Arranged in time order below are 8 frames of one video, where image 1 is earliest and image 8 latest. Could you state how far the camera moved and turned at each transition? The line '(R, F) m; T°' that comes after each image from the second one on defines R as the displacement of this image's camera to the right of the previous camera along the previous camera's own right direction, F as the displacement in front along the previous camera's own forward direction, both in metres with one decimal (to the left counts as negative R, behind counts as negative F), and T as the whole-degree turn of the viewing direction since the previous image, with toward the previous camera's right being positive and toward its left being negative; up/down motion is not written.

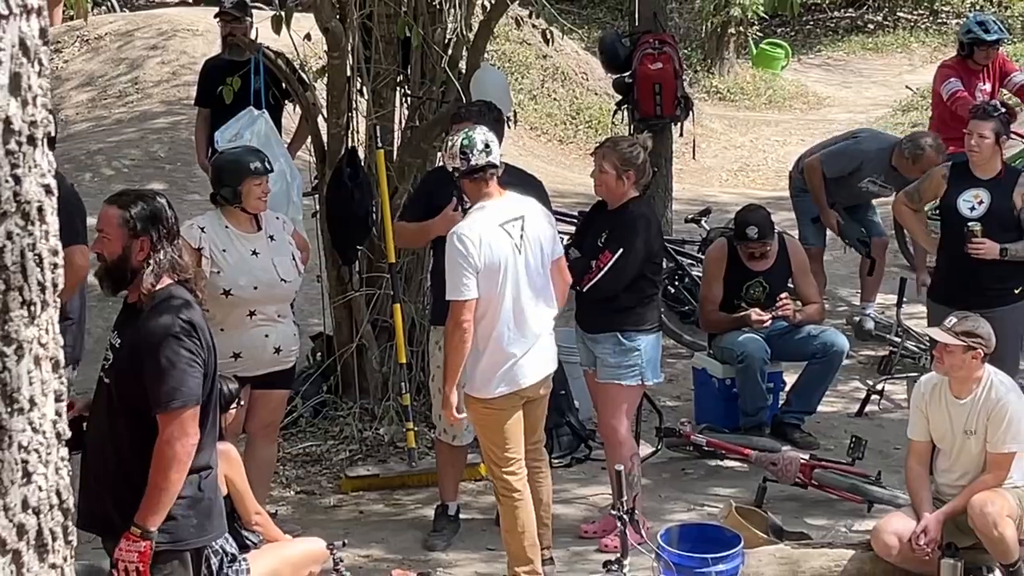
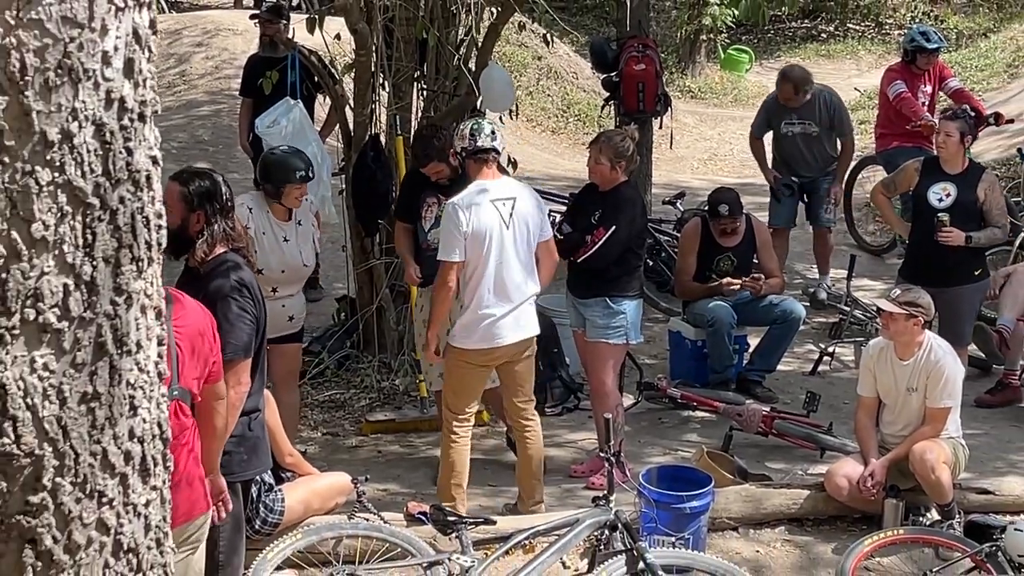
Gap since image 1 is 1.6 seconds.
(-0.1, -0.7) m; +1°
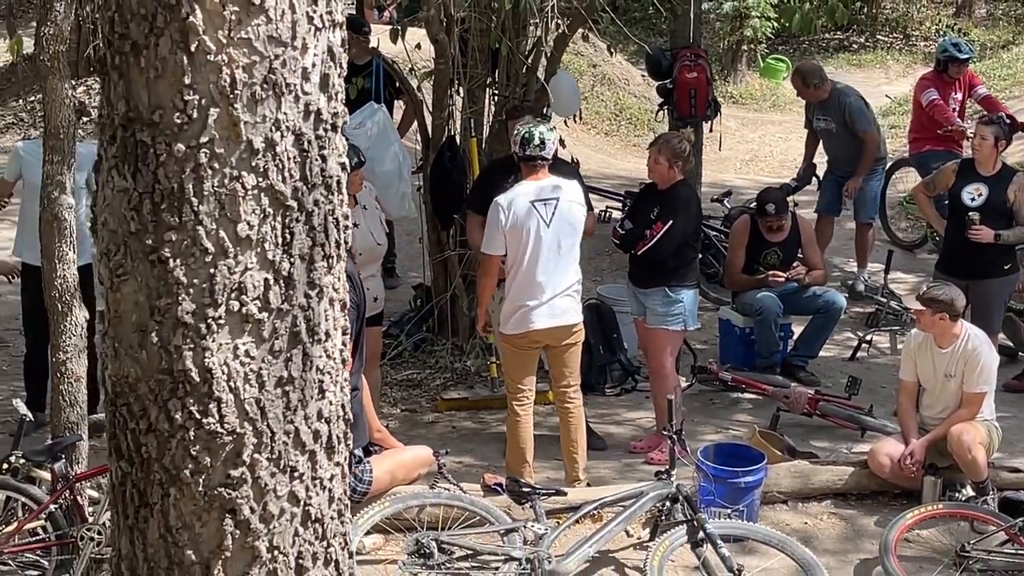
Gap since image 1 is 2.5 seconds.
(-0.4, -0.4) m; +1°
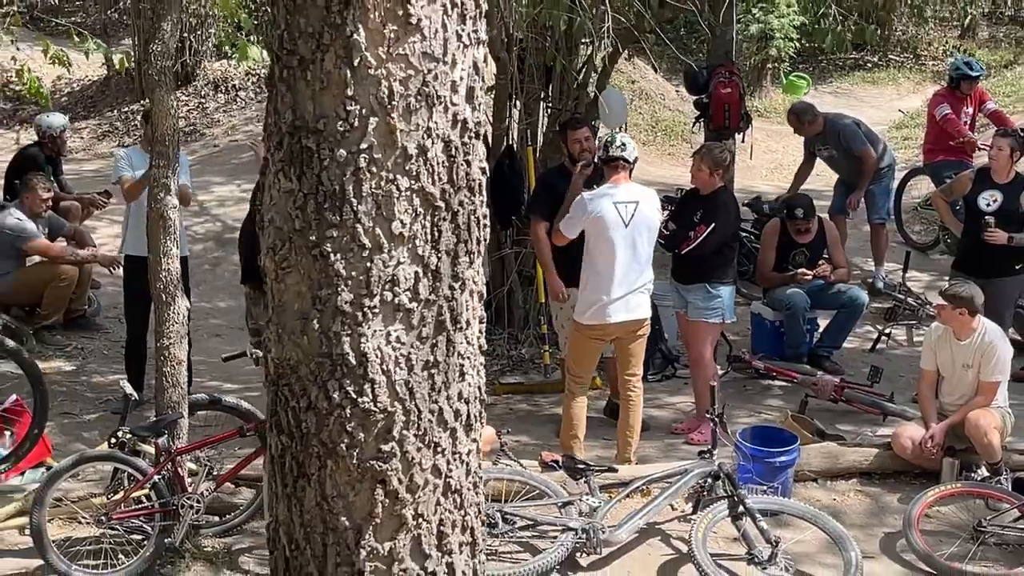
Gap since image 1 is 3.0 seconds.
(-0.4, -0.5) m; +1°
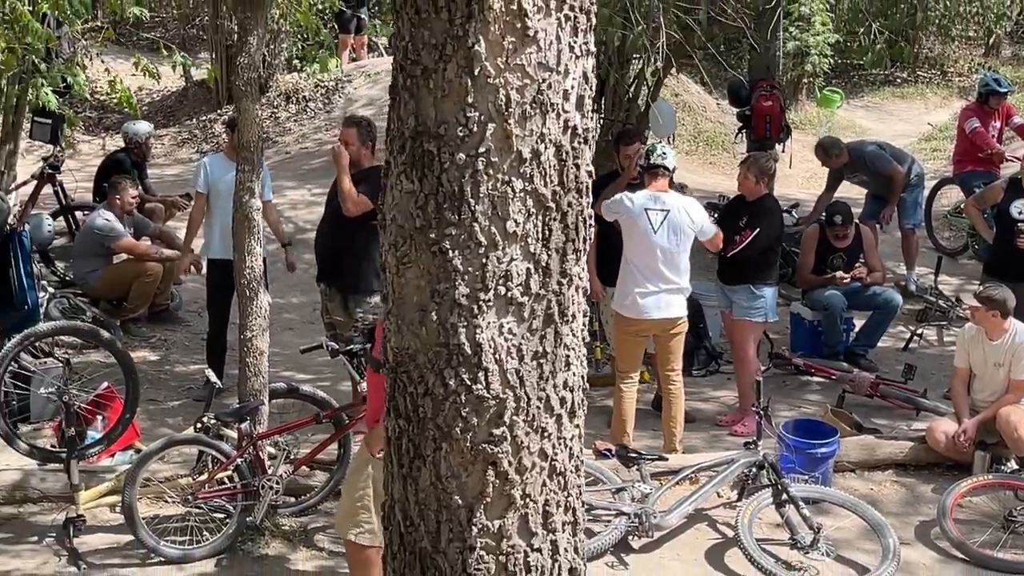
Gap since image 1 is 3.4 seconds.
(-0.2, -0.4) m; 0°
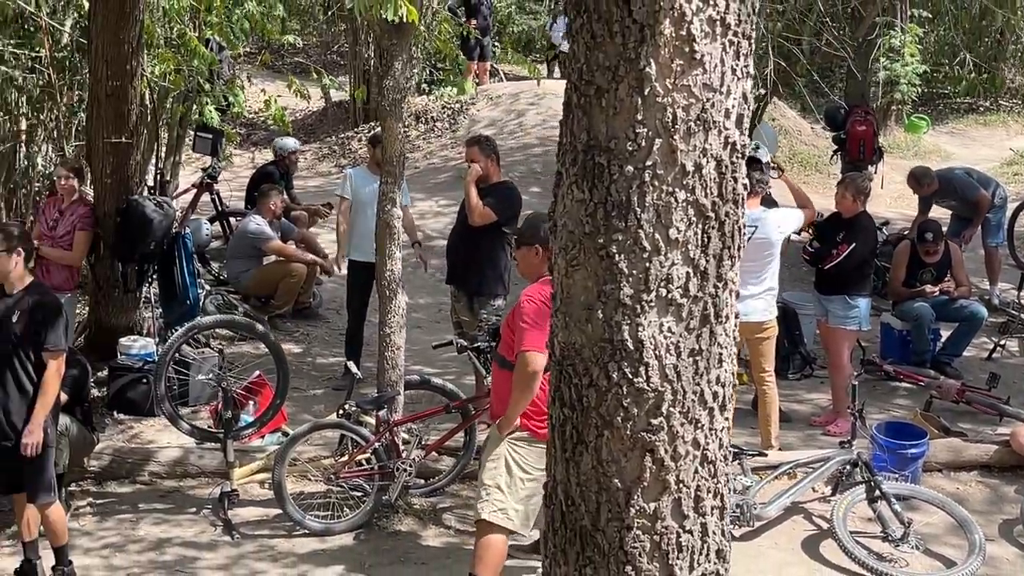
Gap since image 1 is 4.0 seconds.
(-0.3, -0.5) m; -3°
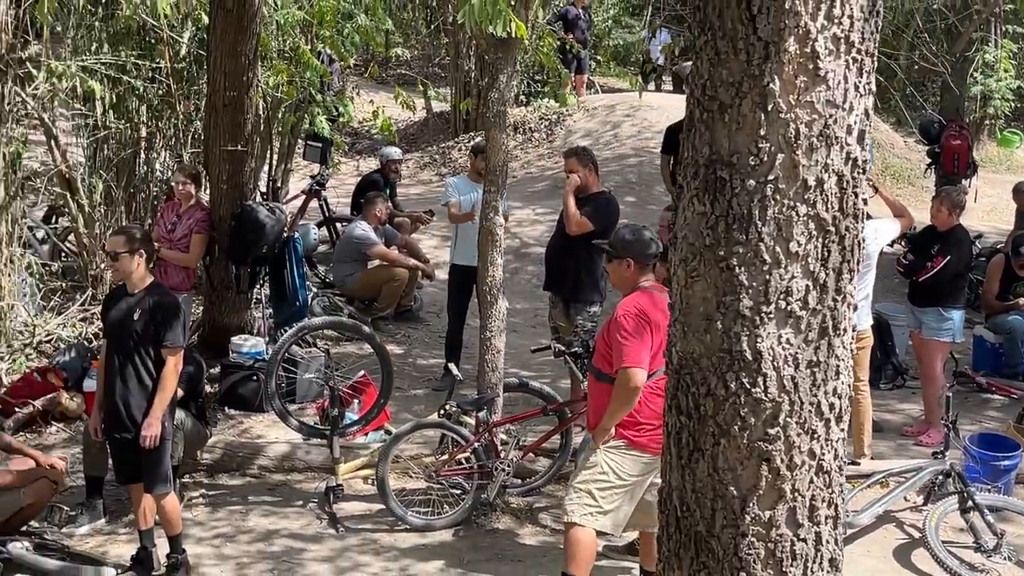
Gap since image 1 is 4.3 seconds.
(-0.2, -0.2) m; -3°
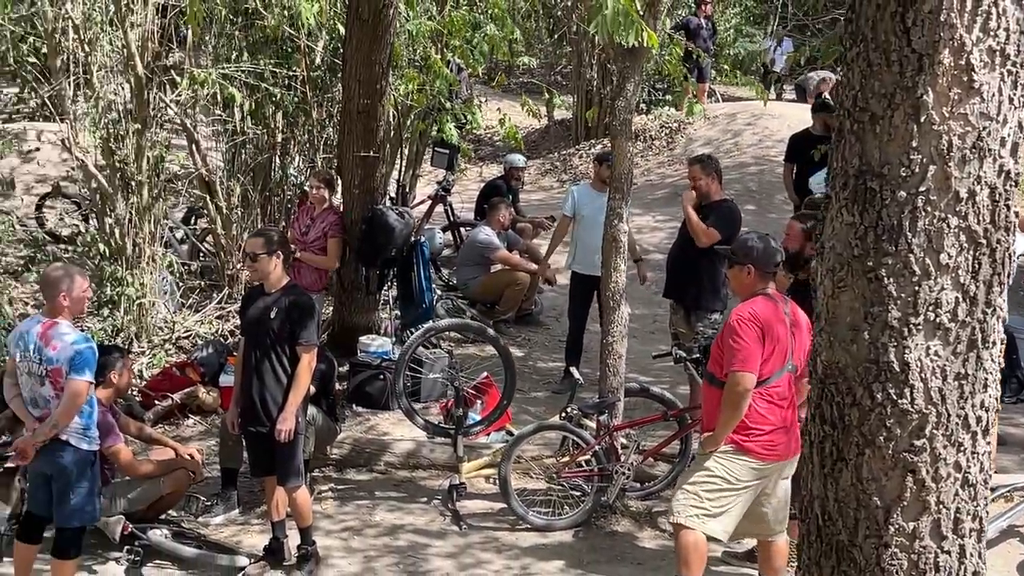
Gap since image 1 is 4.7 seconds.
(-0.2, -0.1) m; -4°
